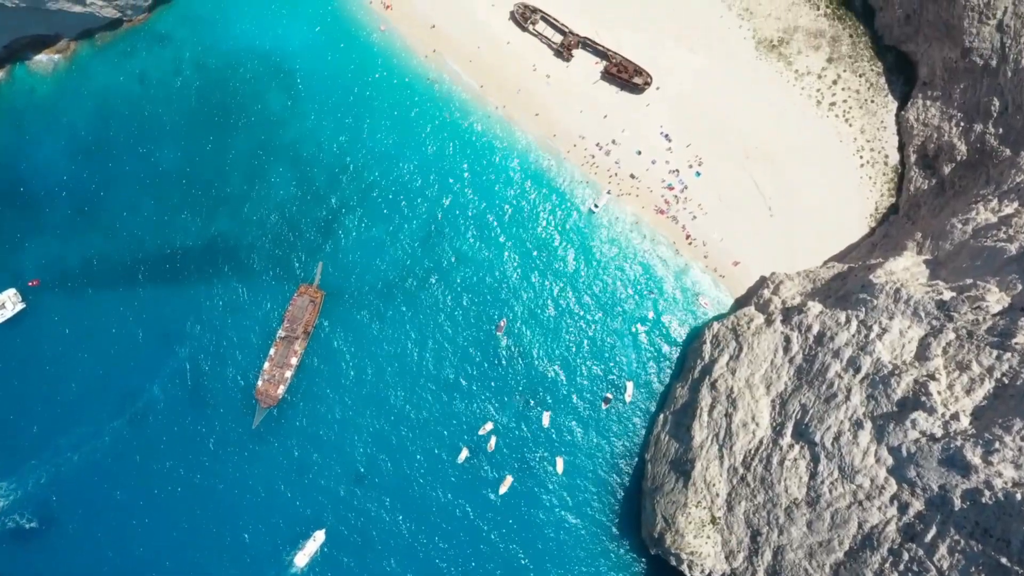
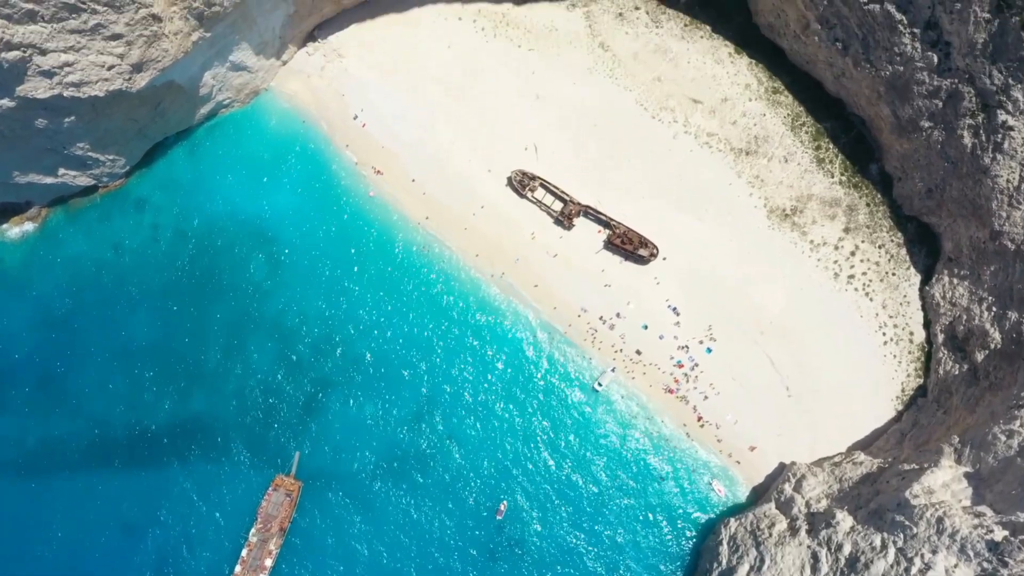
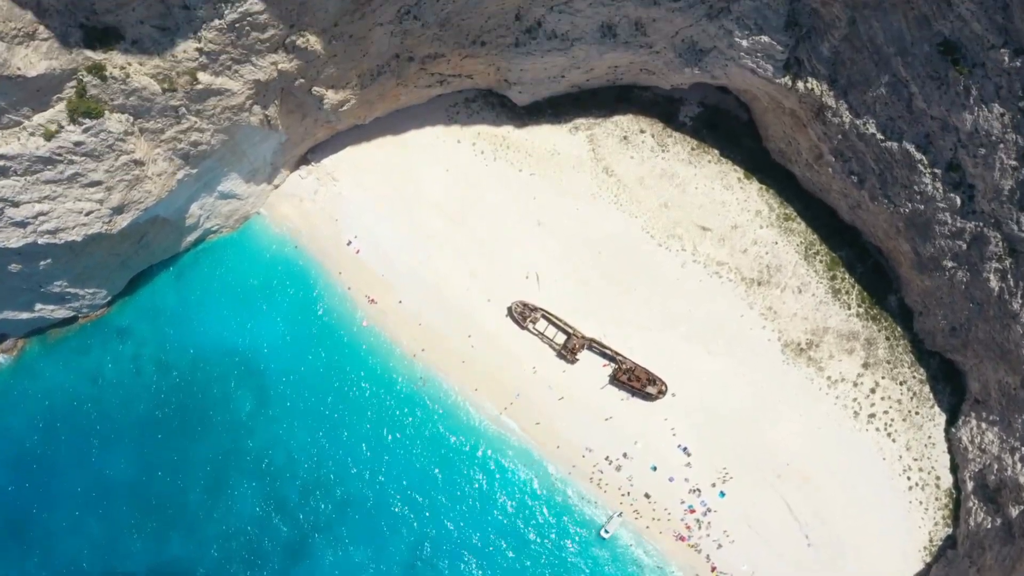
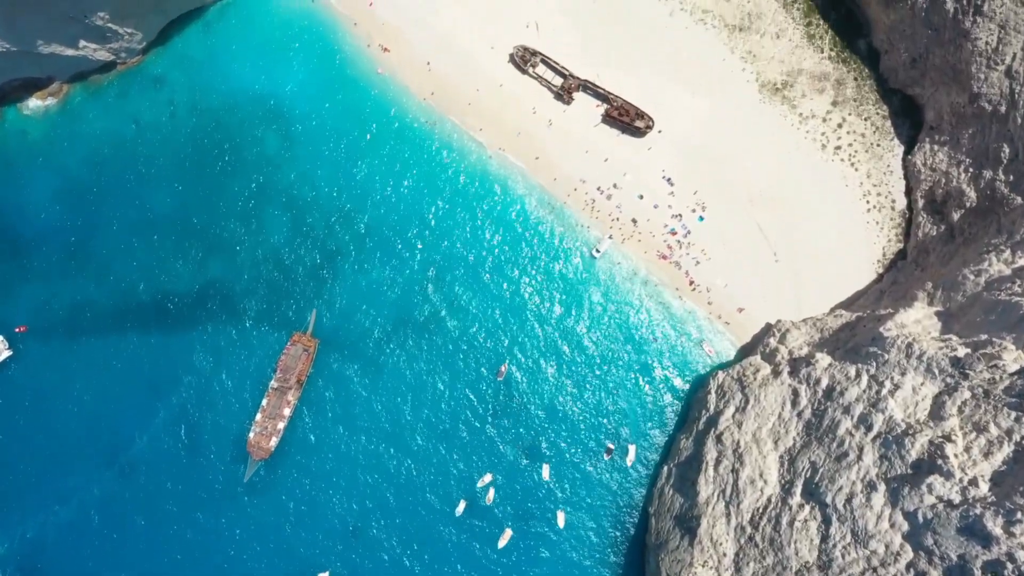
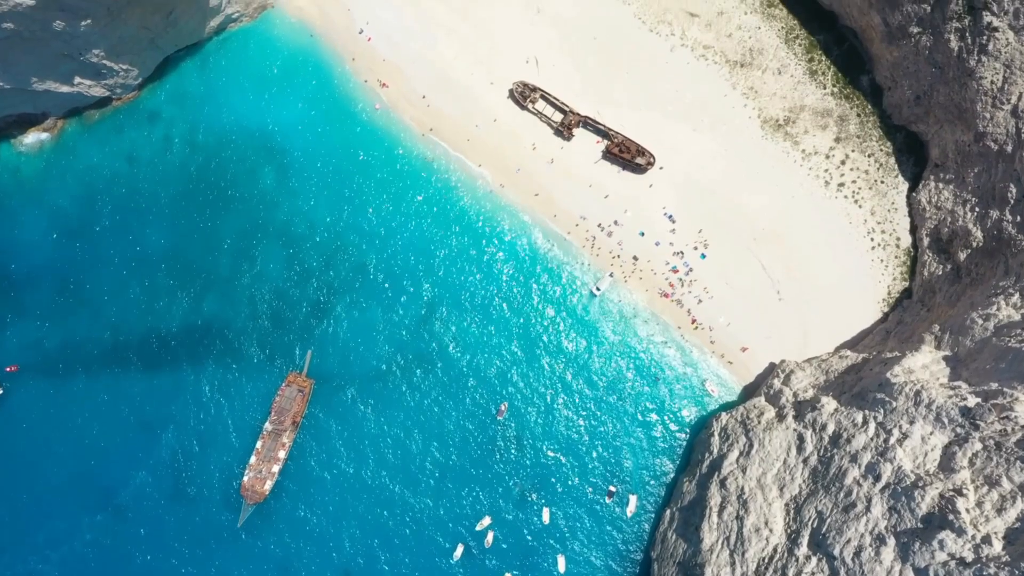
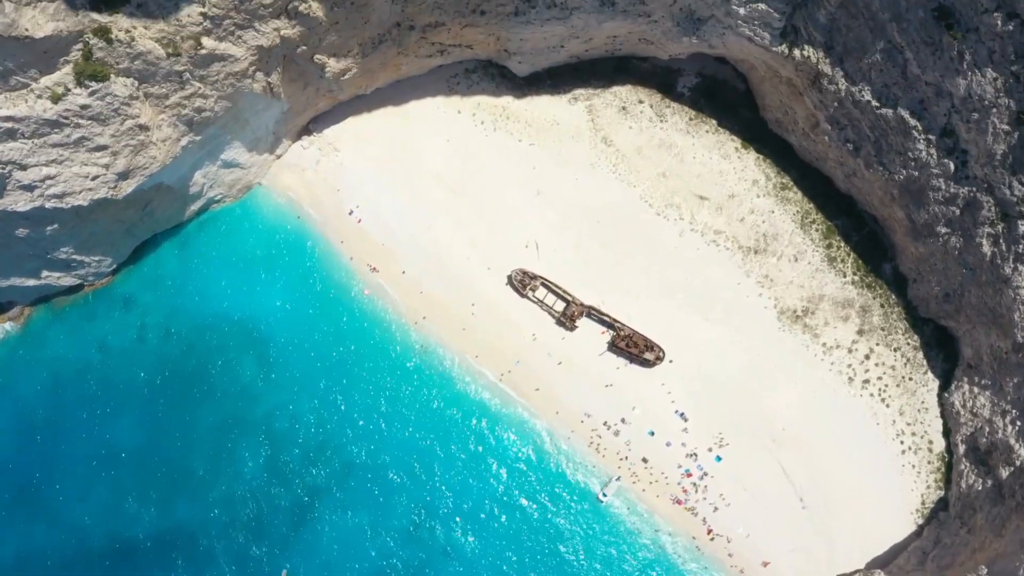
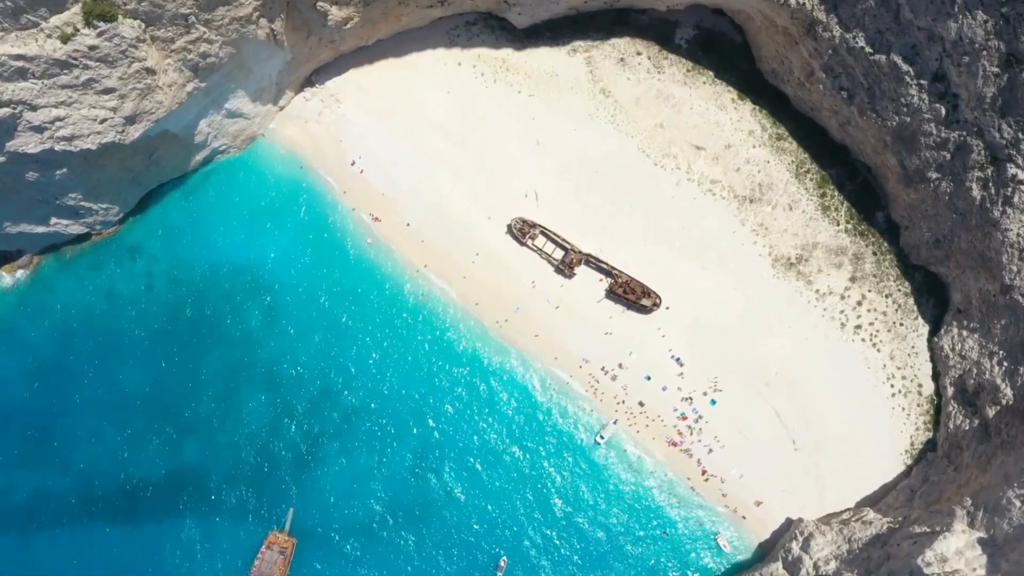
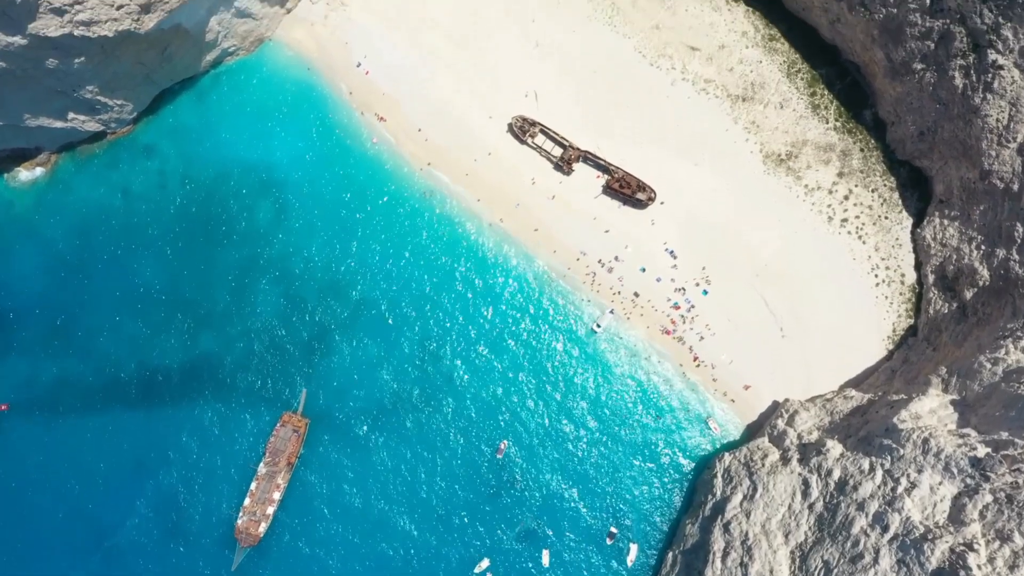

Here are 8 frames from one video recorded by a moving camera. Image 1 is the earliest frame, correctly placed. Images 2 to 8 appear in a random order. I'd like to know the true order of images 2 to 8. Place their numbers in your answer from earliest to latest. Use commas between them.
4, 5, 8, 2, 7, 6, 3
